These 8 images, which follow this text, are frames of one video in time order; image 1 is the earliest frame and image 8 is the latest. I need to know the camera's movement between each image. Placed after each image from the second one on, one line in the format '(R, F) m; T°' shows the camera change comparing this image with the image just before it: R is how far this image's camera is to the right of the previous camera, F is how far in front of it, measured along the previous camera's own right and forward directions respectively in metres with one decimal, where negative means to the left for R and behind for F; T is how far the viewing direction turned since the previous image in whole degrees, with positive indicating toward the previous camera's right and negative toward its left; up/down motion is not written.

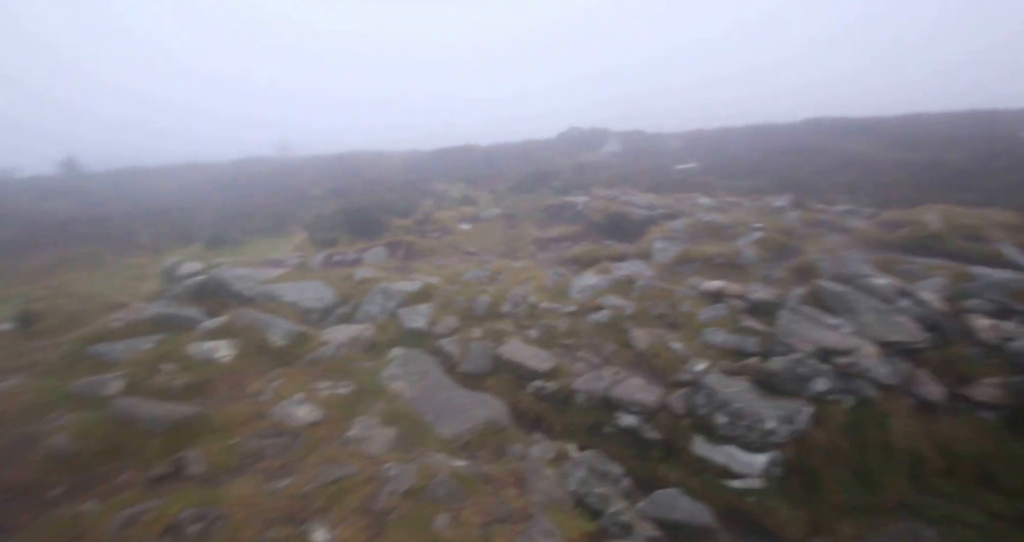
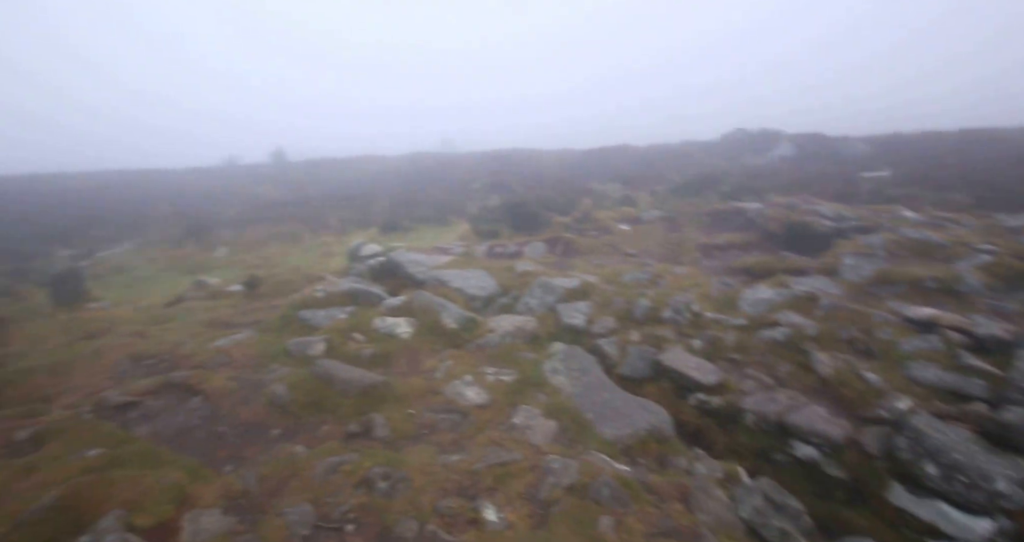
(-1.2, -0.1) m; -12°
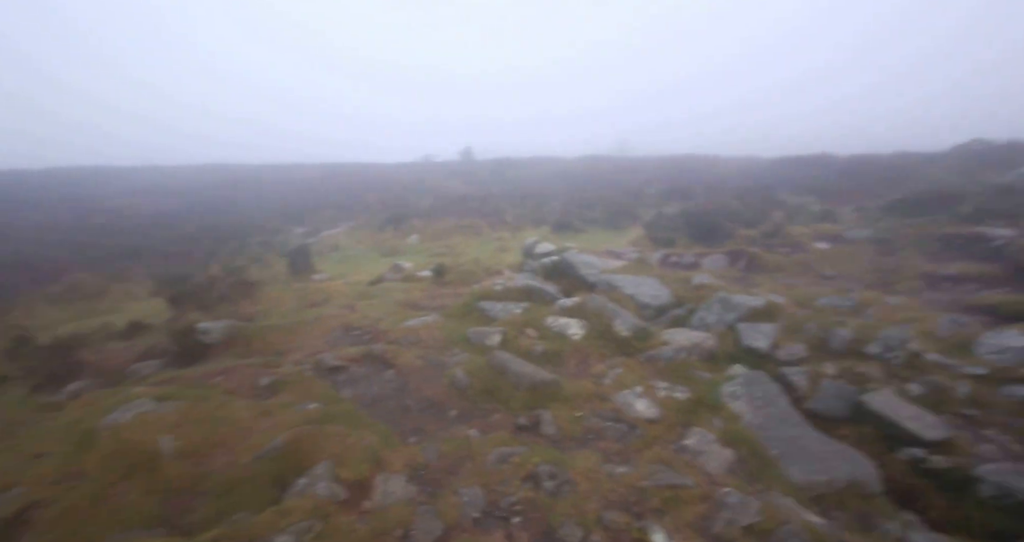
(-0.9, 0.0) m; -15°
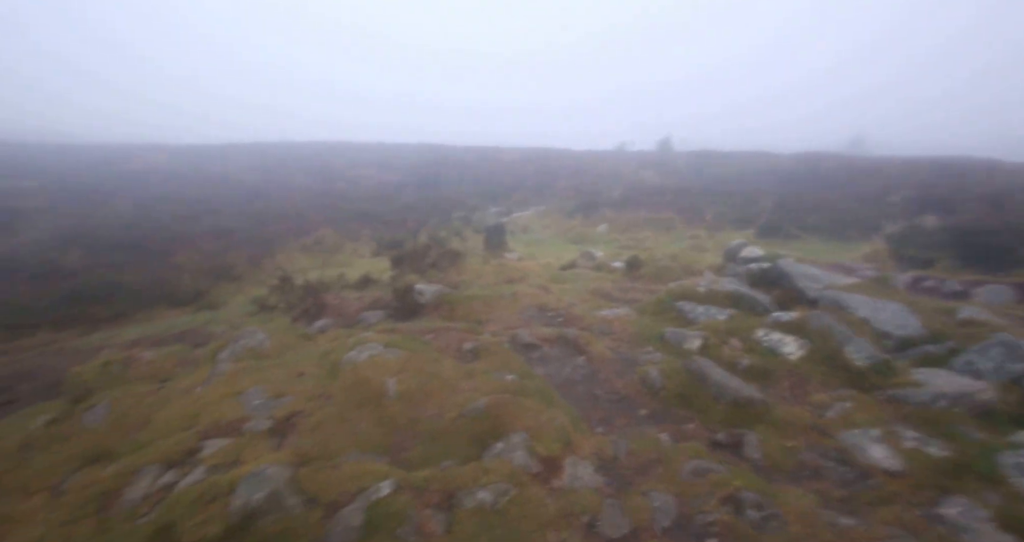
(-0.9, 0.0) m; -18°
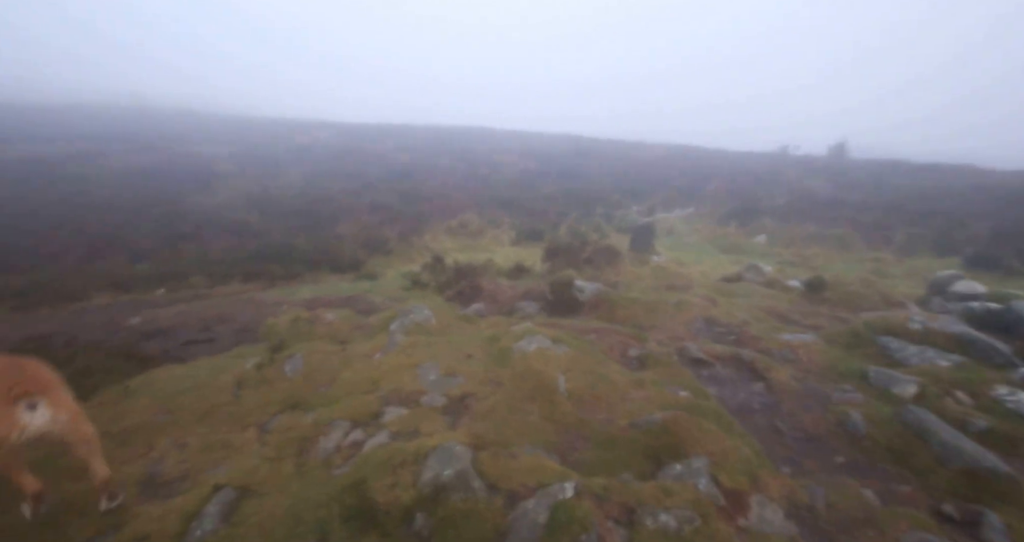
(-1.3, +0.2) m; -11°
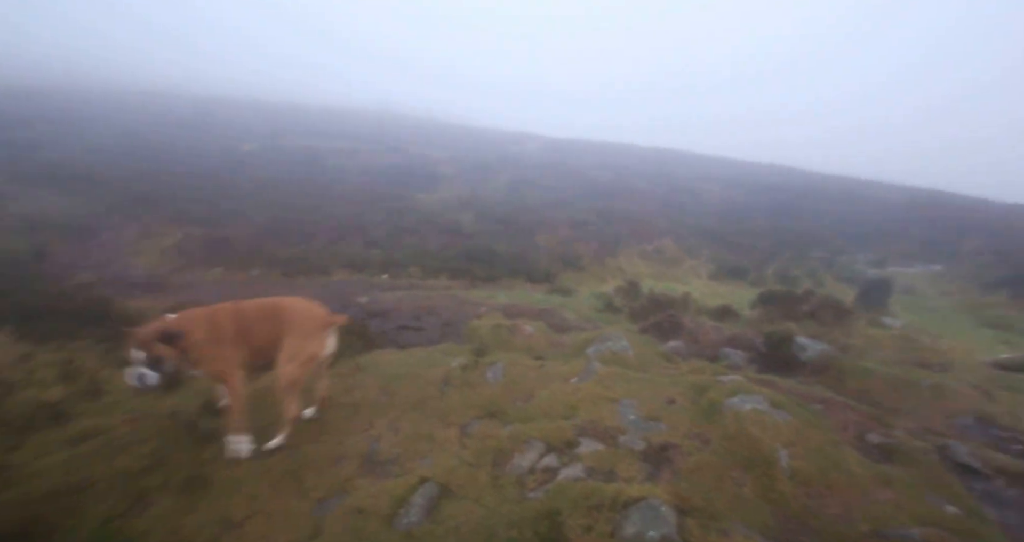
(-1.0, +0.1) m; -17°
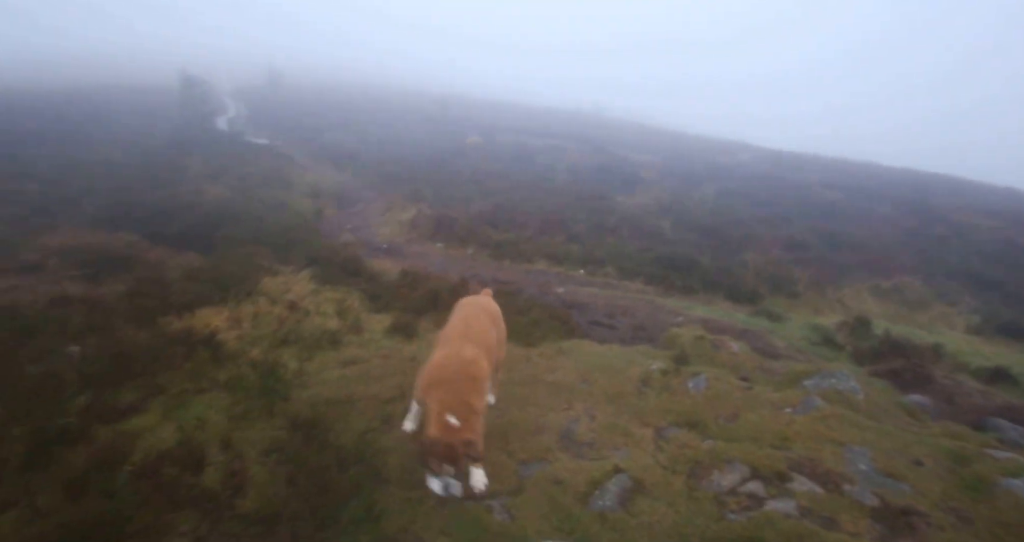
(-0.9, -0.4) m; -18°
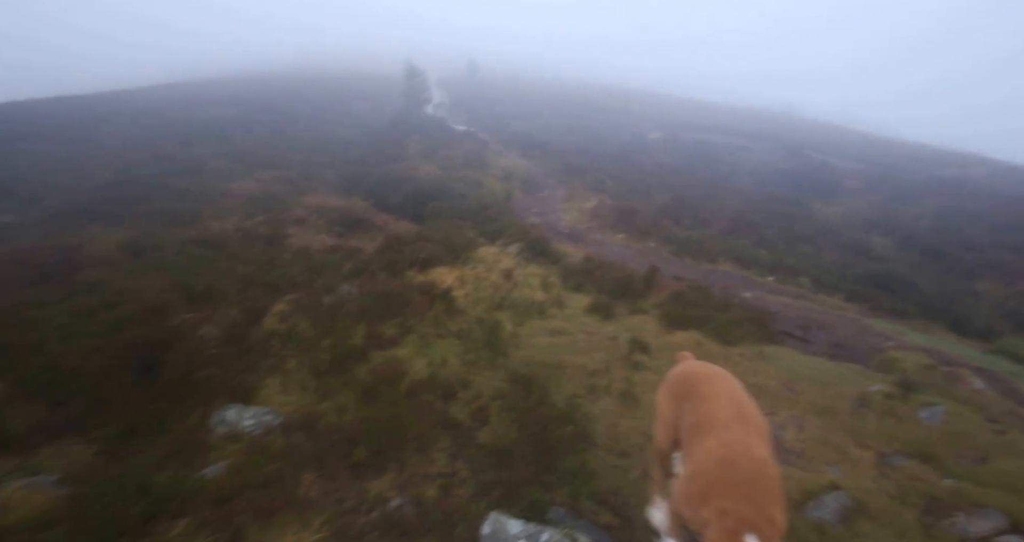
(-1.5, -0.6) m; -13°
